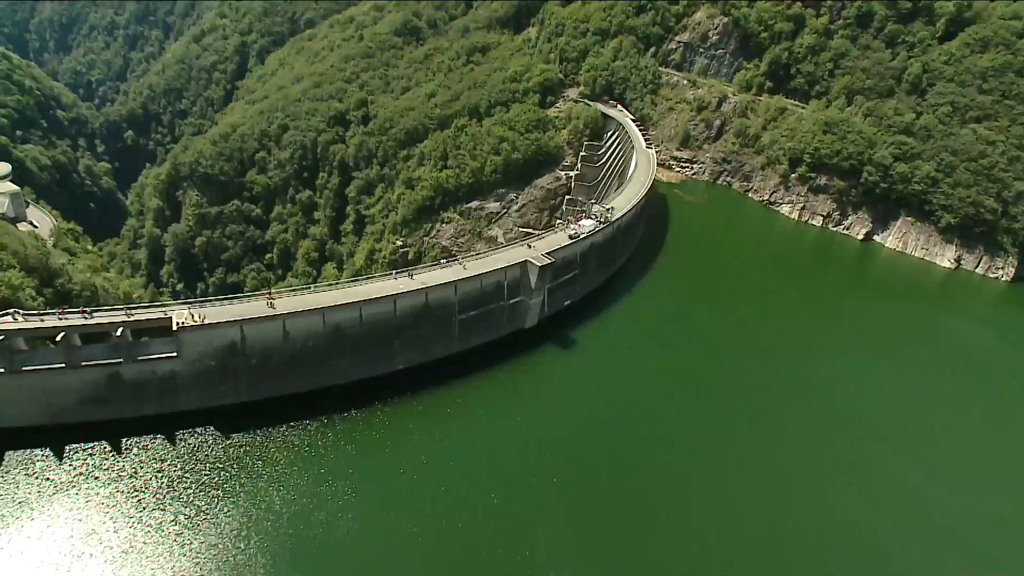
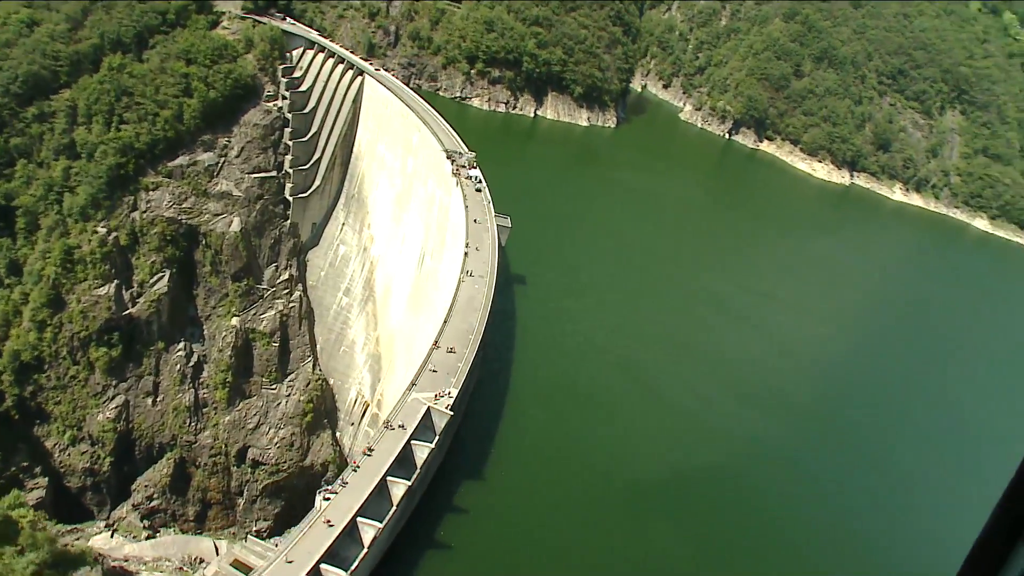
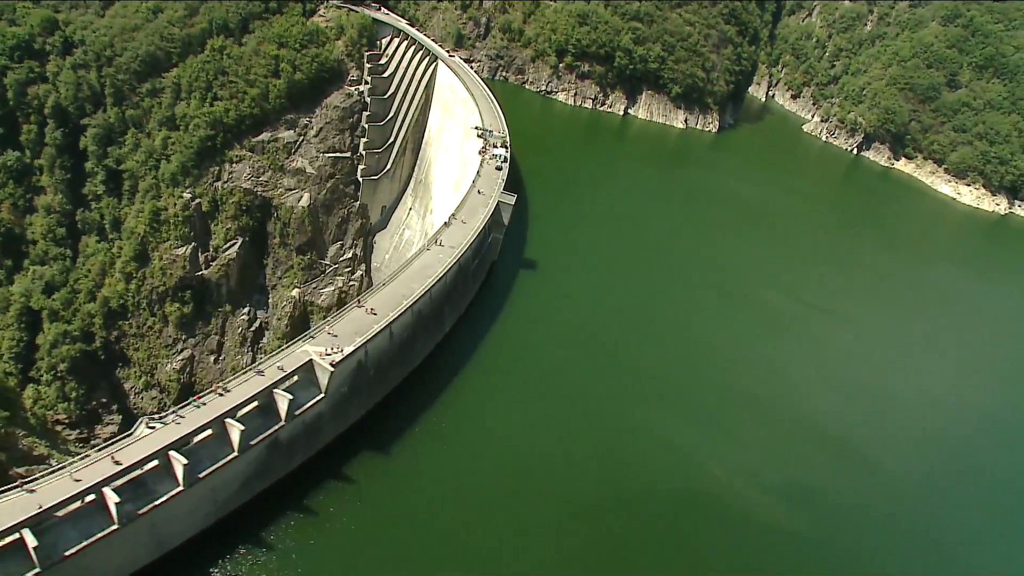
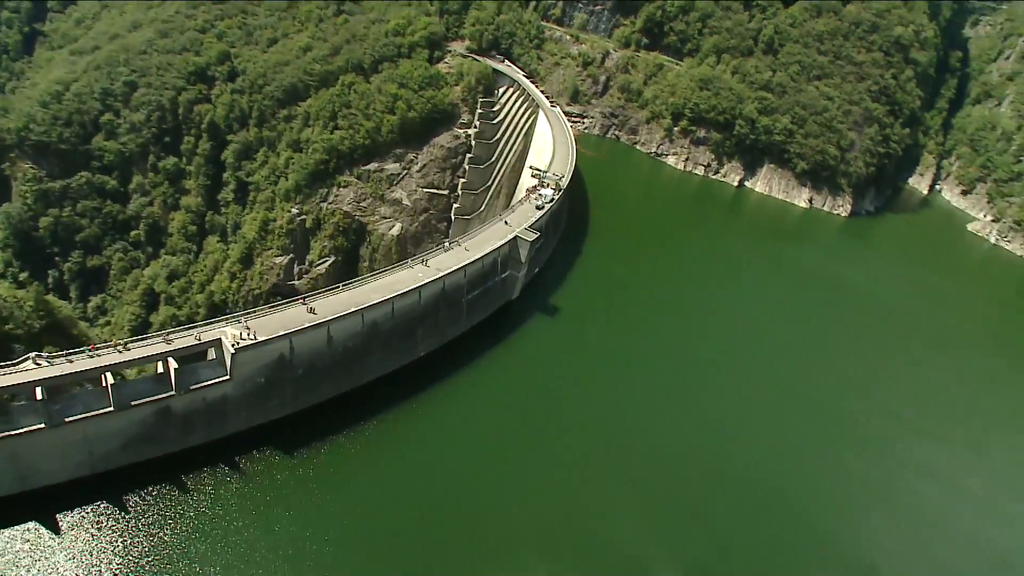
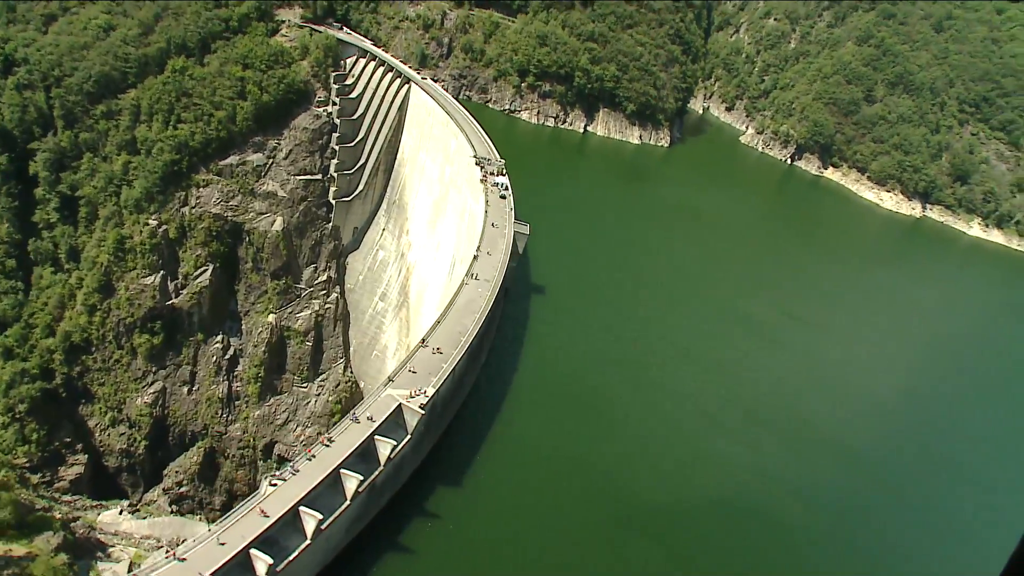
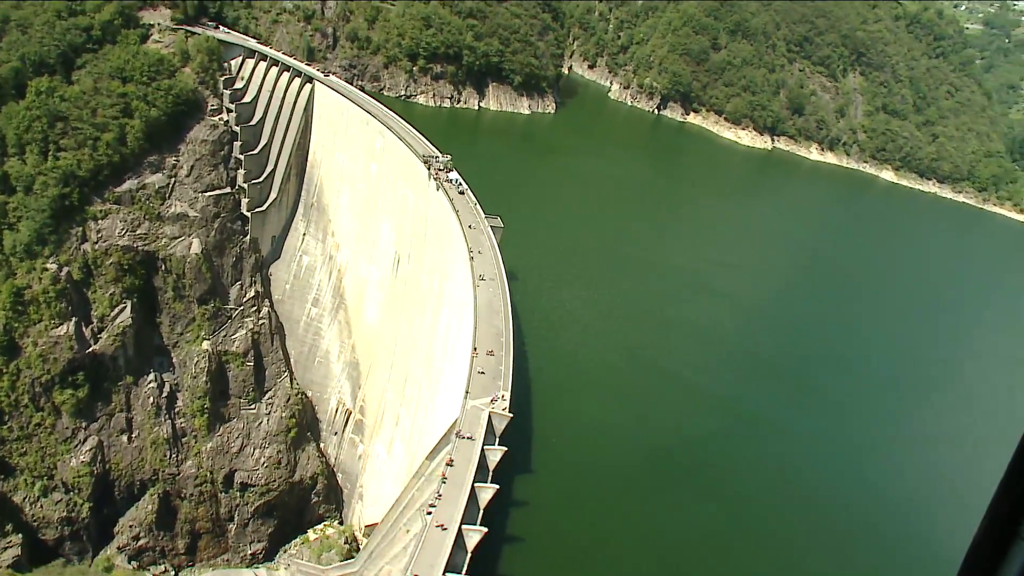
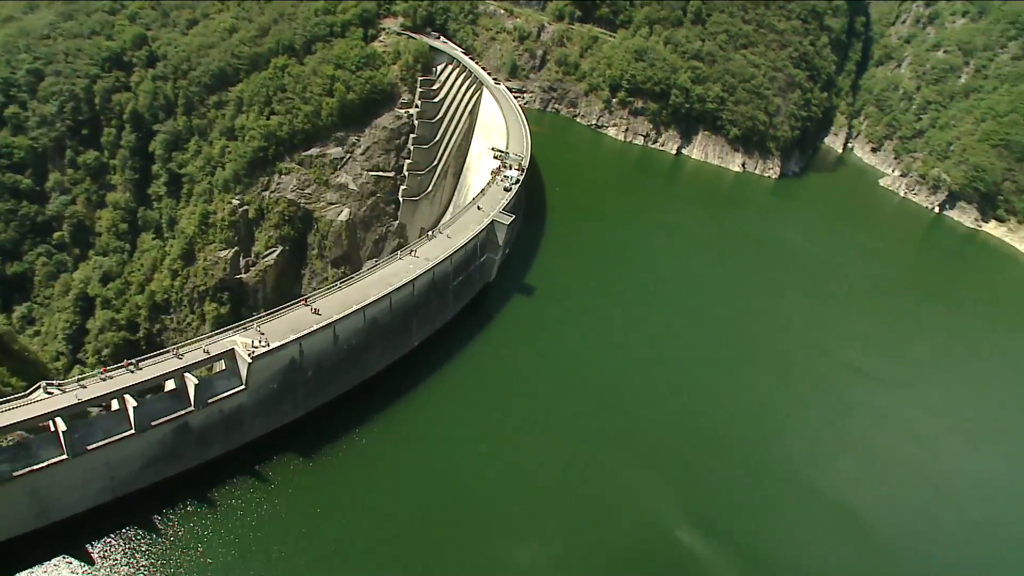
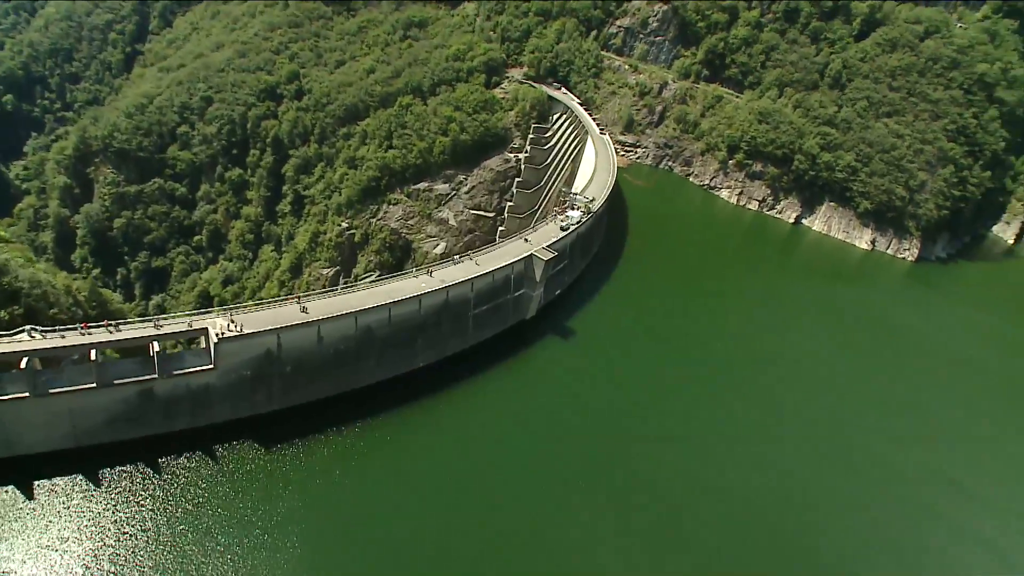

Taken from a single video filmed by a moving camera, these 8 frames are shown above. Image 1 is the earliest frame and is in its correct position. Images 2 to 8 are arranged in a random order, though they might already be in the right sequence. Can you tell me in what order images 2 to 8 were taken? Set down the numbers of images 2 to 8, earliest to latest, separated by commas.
8, 4, 7, 3, 5, 2, 6
